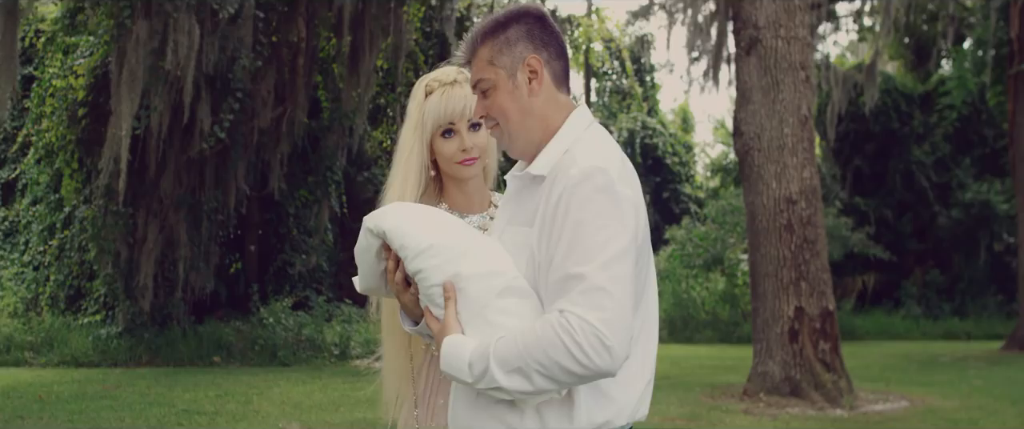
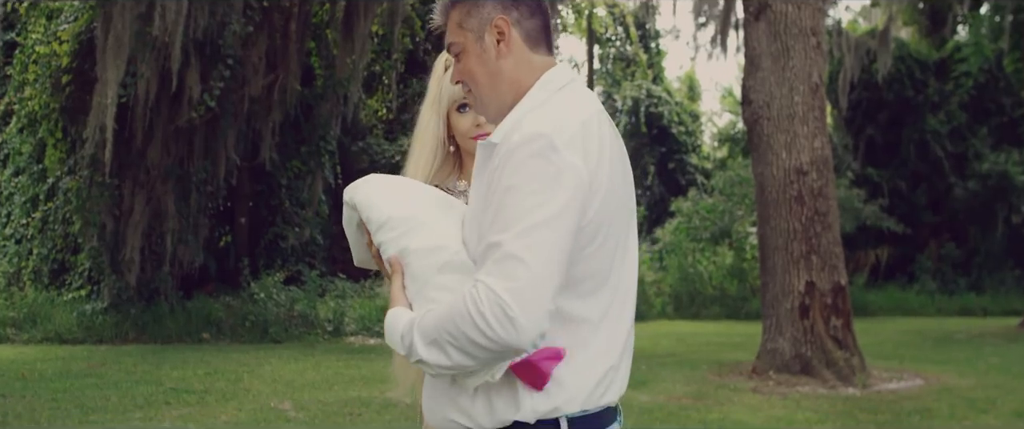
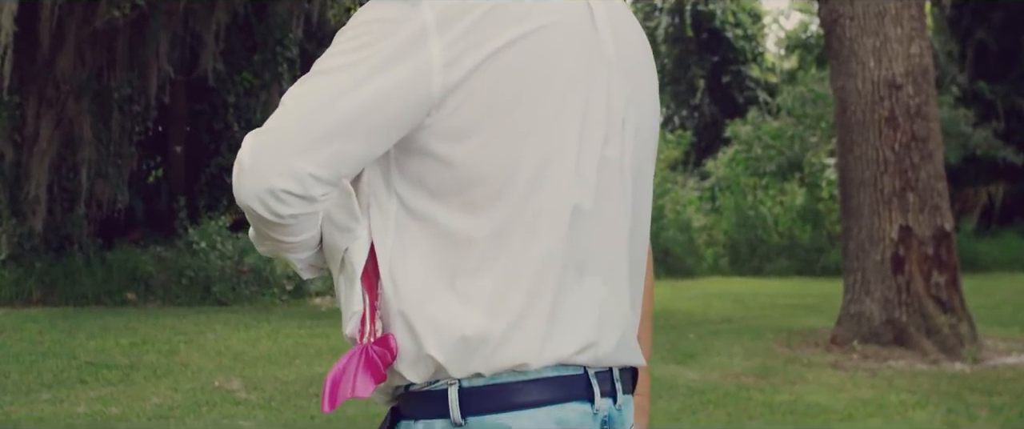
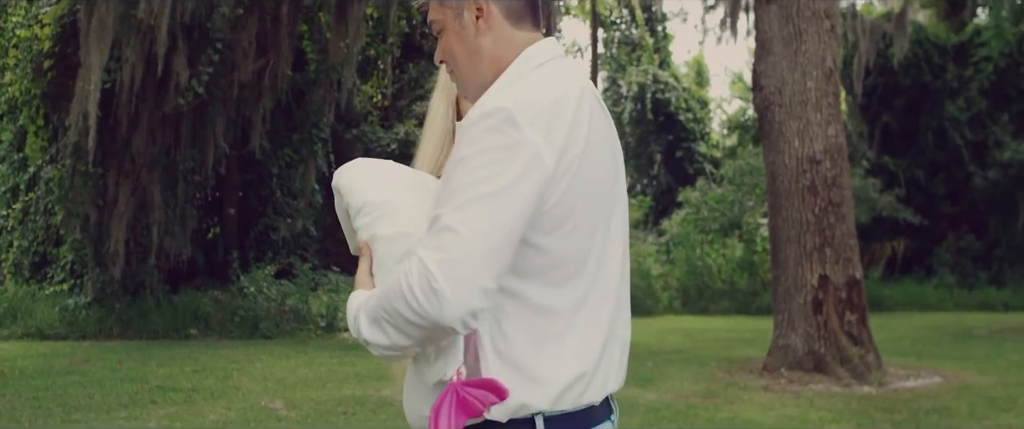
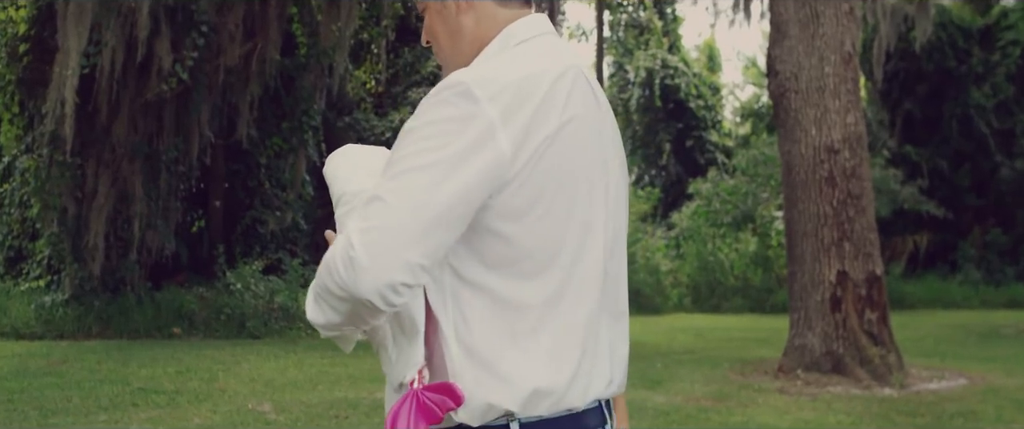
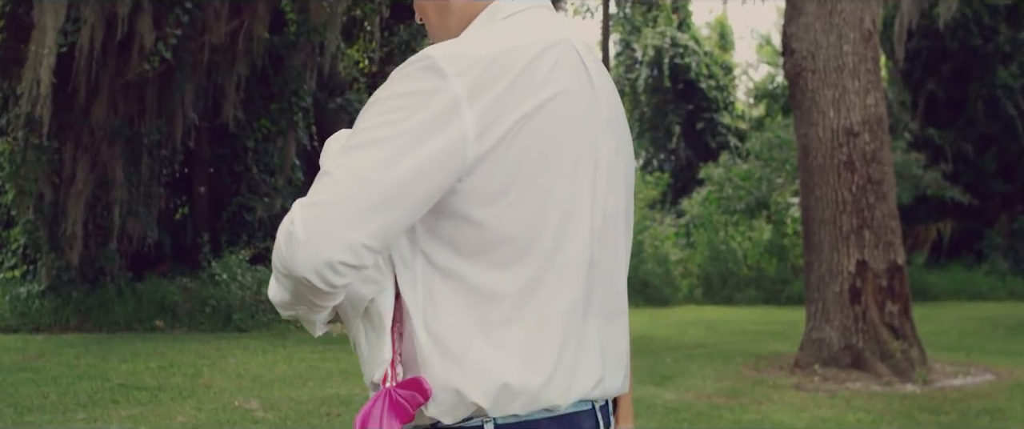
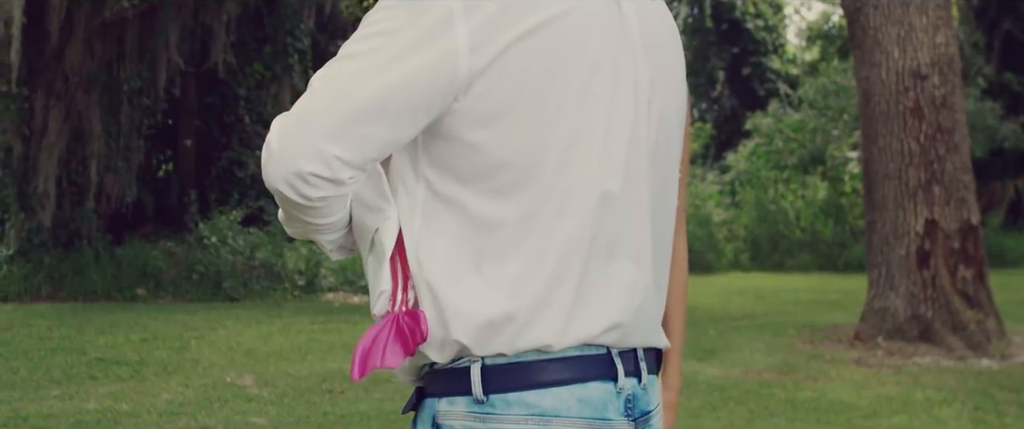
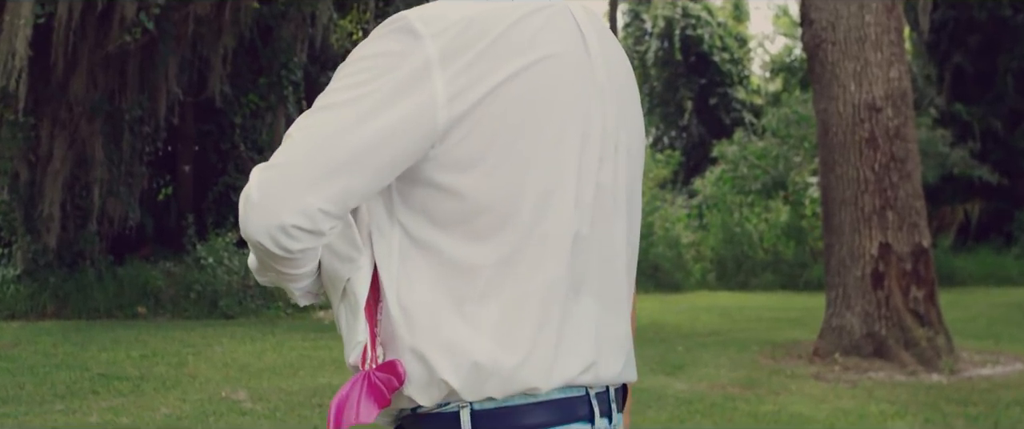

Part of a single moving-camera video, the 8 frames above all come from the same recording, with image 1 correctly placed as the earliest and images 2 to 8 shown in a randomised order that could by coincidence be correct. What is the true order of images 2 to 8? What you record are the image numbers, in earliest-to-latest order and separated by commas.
2, 4, 5, 6, 8, 3, 7
